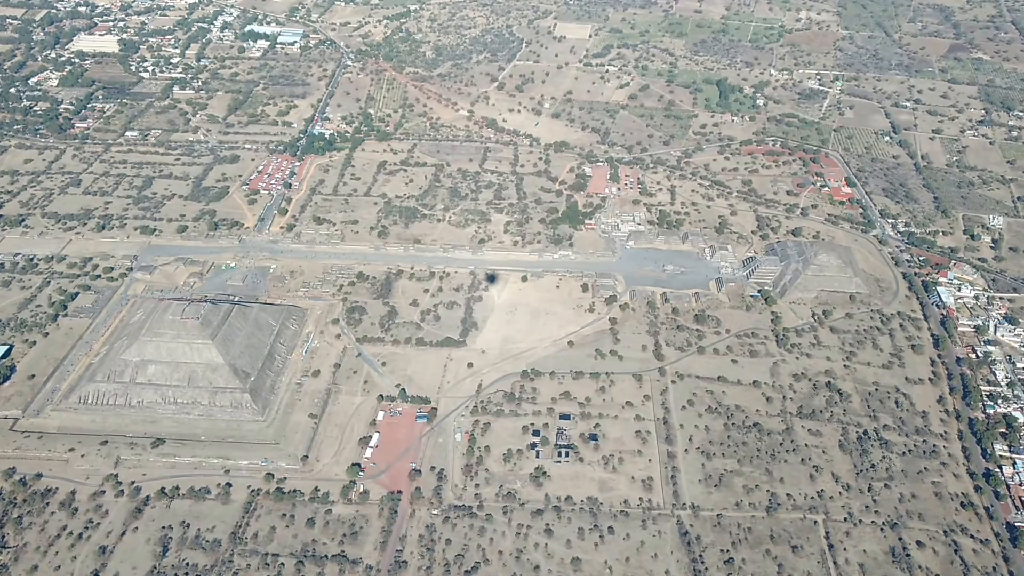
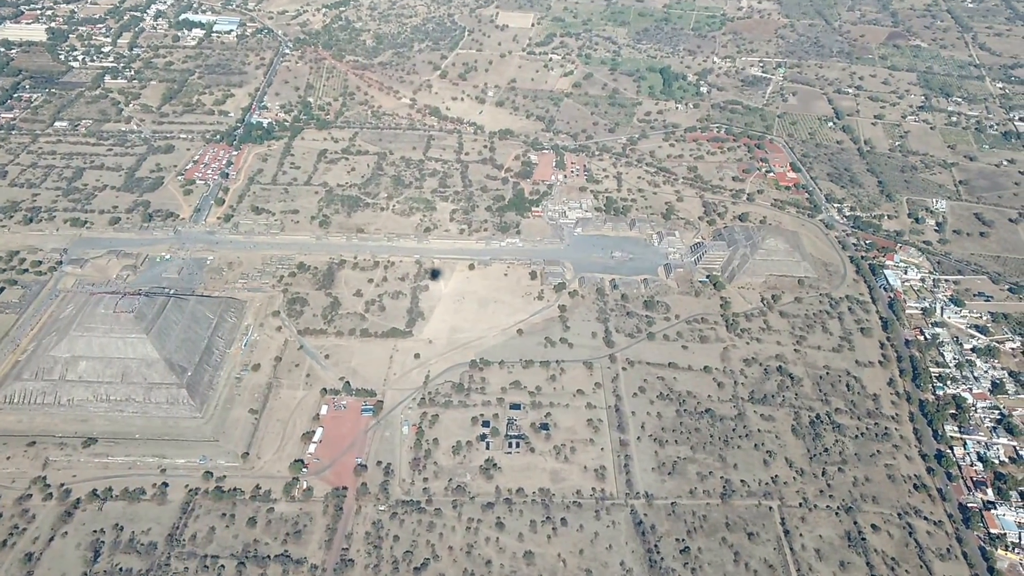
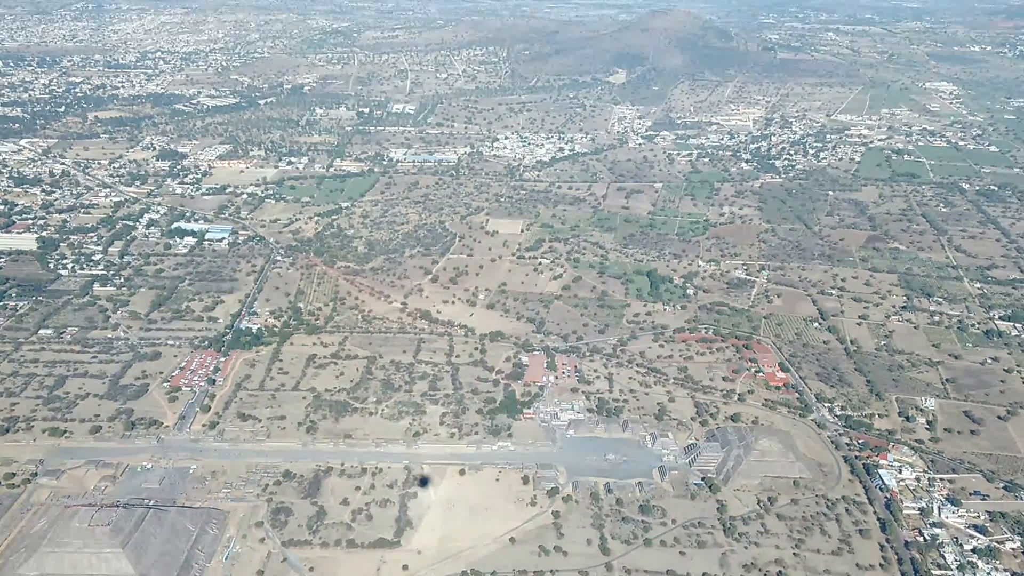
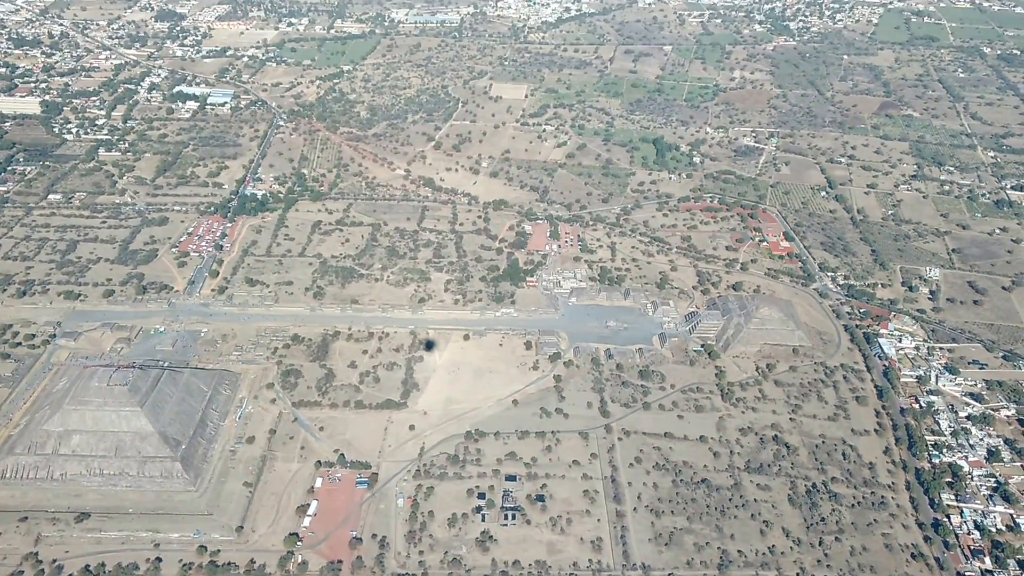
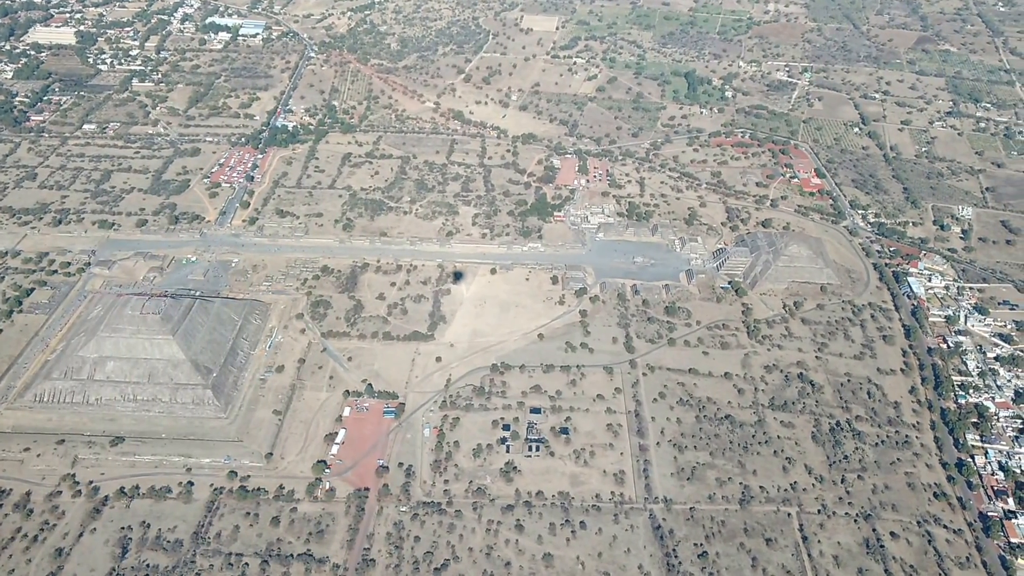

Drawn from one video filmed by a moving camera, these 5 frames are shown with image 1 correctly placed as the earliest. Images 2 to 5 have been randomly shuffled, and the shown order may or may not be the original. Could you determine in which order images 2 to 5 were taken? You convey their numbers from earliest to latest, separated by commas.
5, 2, 4, 3
